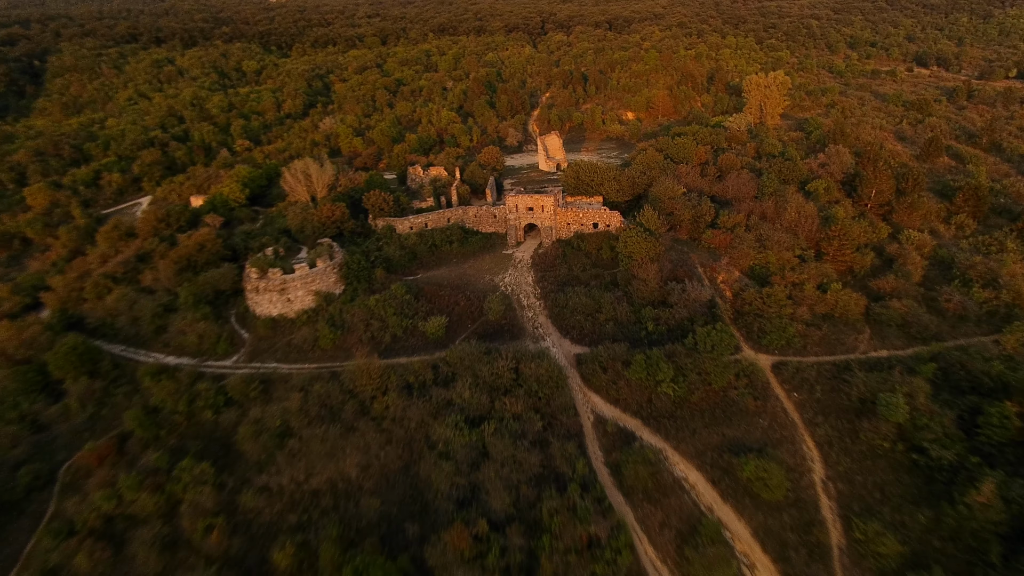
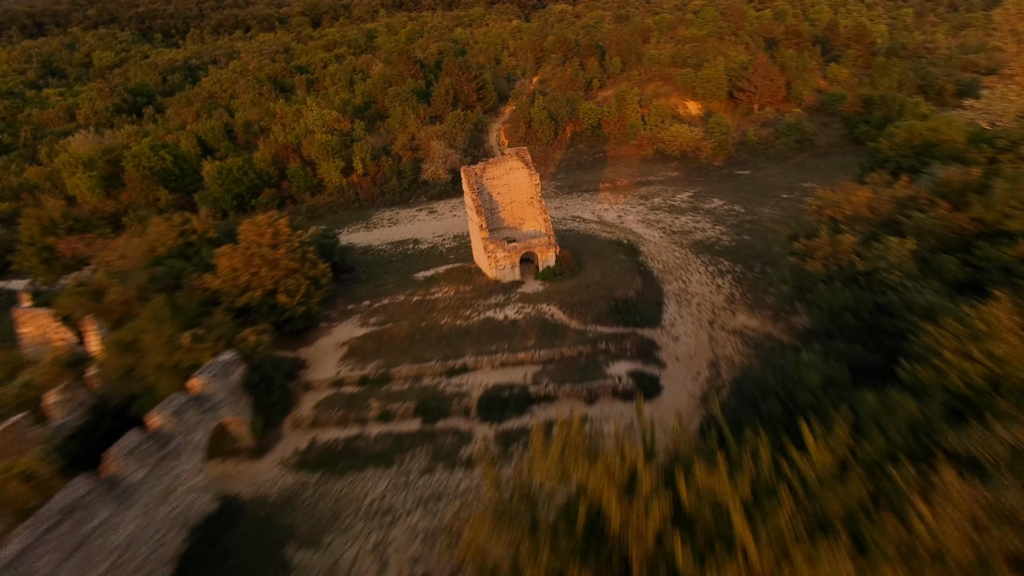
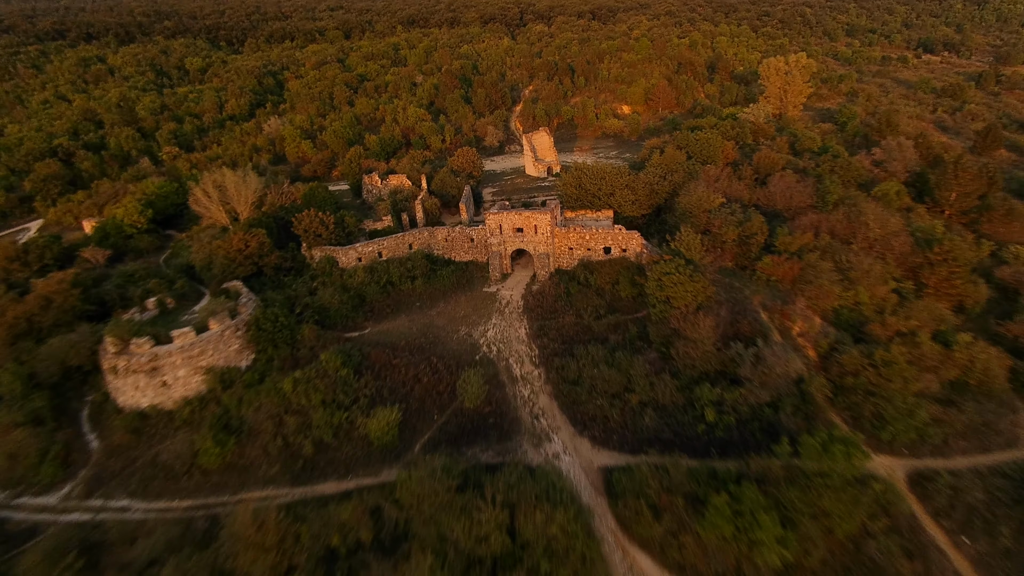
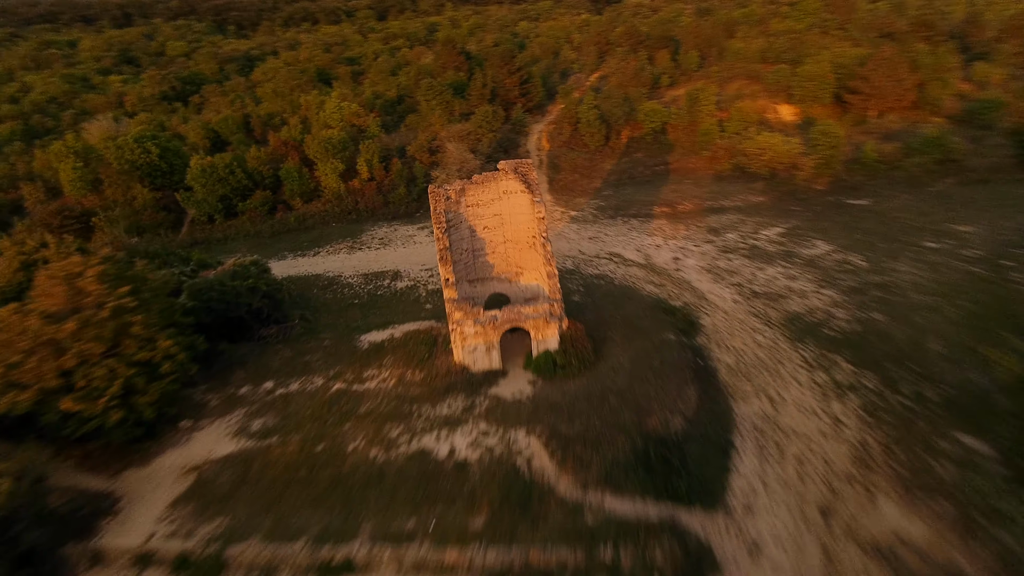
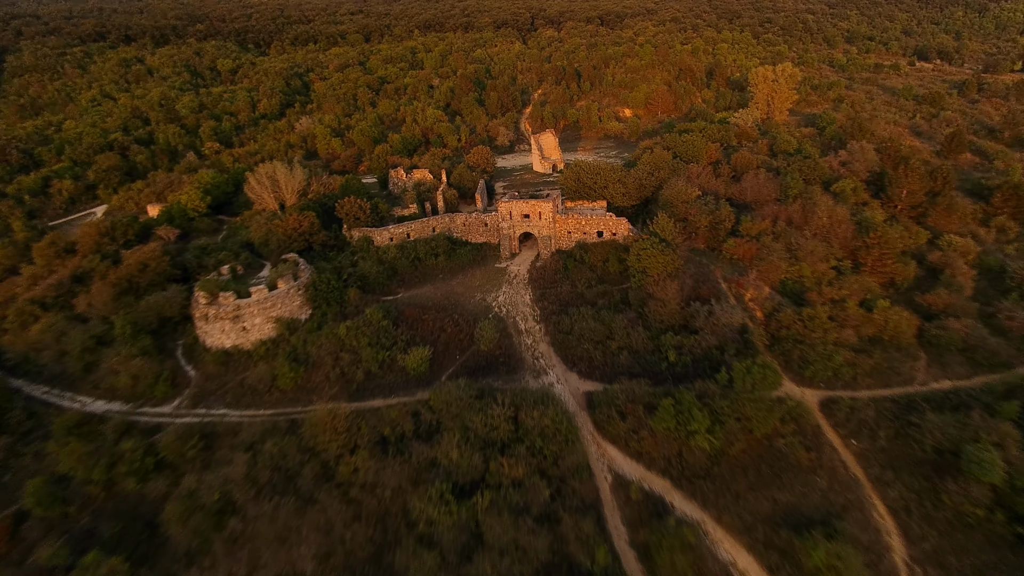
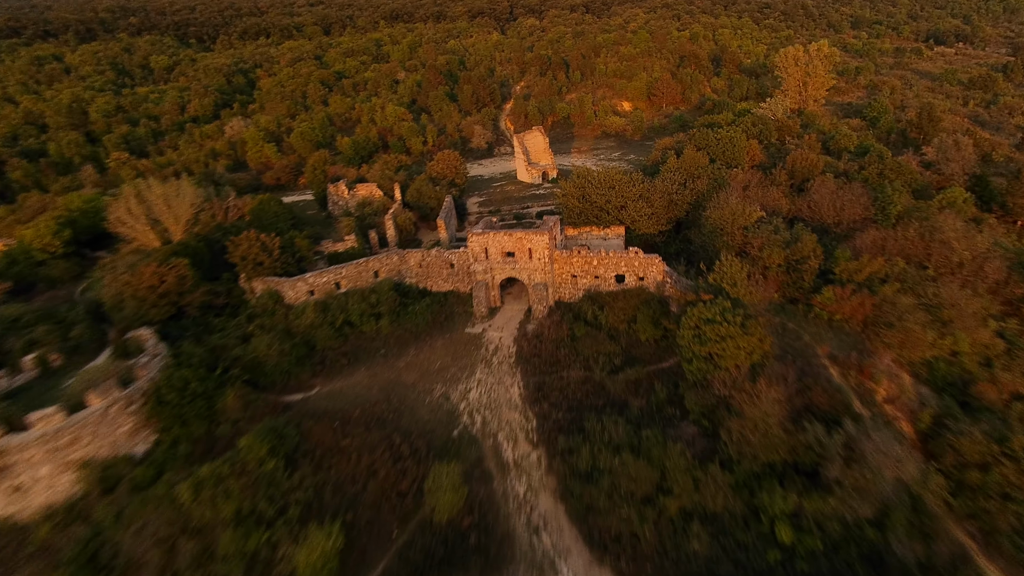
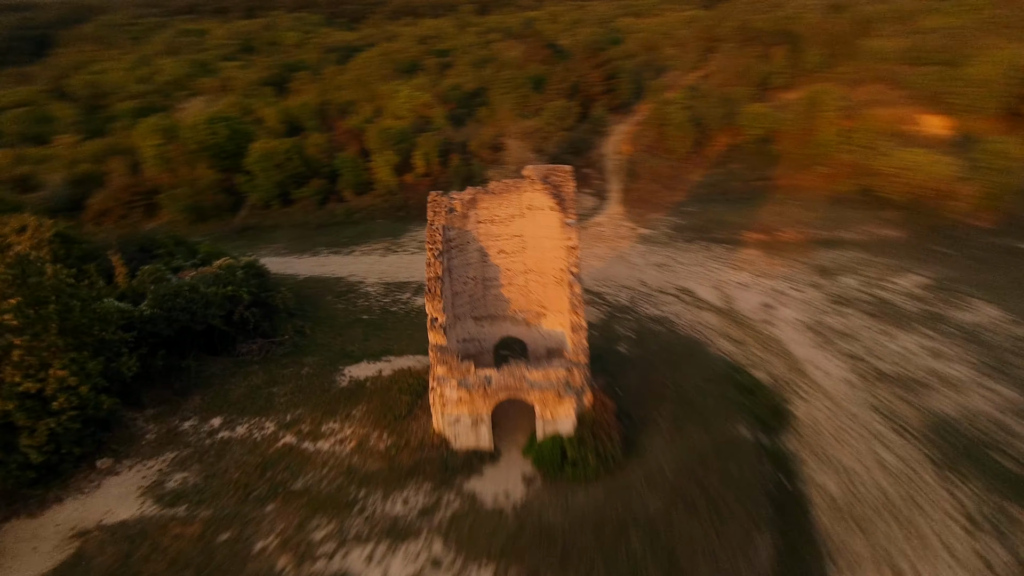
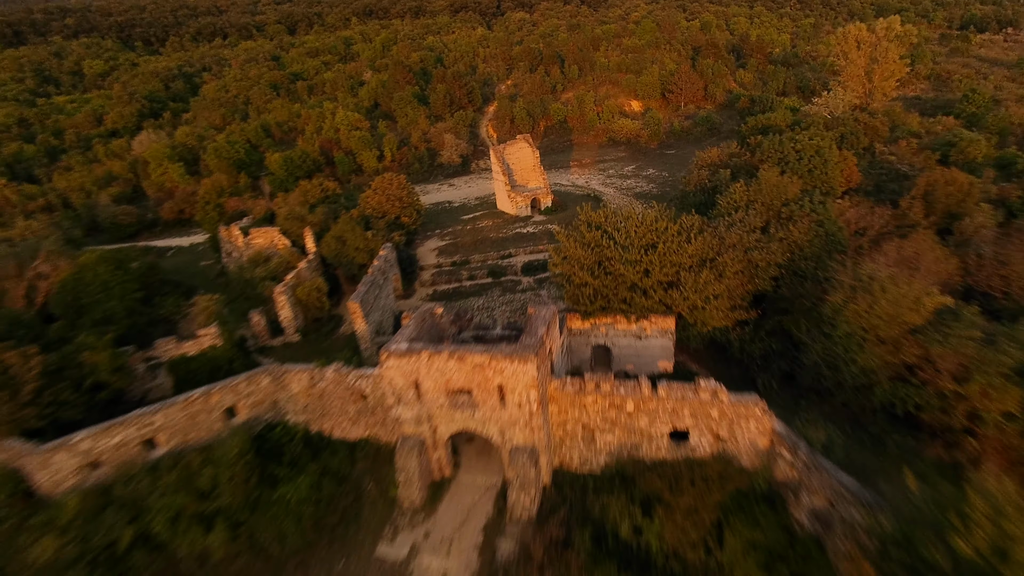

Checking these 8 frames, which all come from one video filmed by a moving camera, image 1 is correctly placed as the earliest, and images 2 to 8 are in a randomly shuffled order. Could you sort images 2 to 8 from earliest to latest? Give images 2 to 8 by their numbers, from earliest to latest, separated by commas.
5, 3, 6, 8, 2, 4, 7
